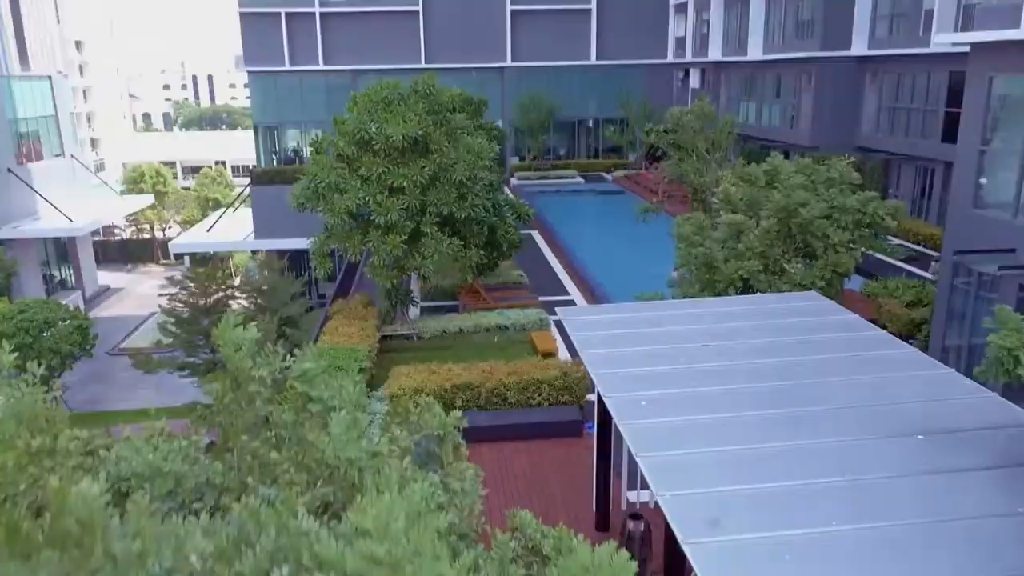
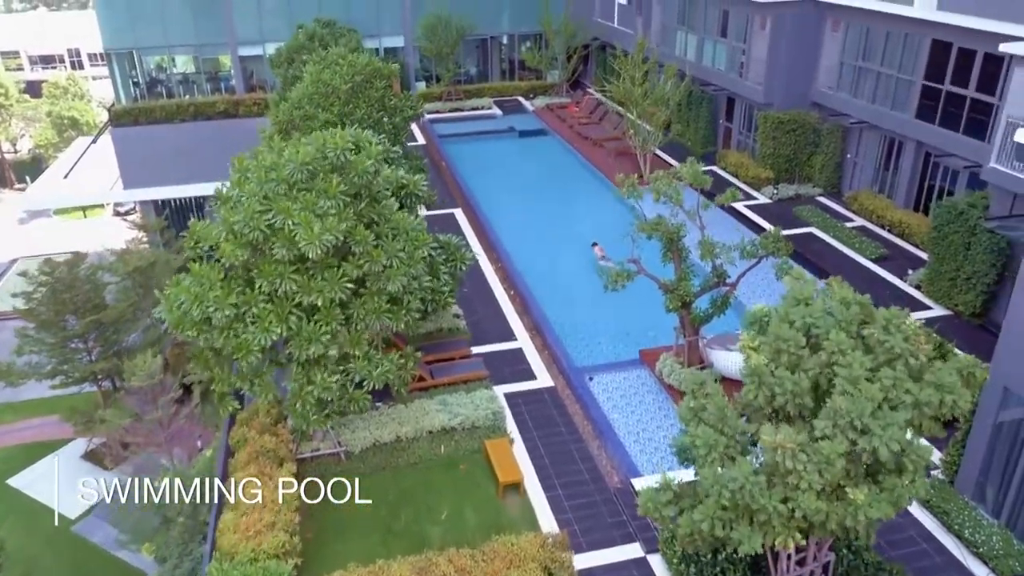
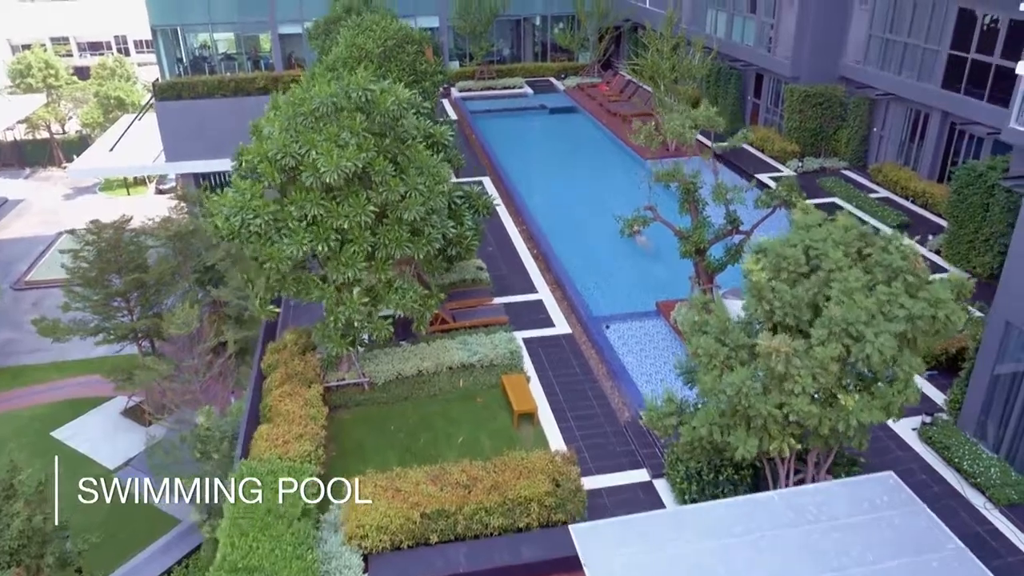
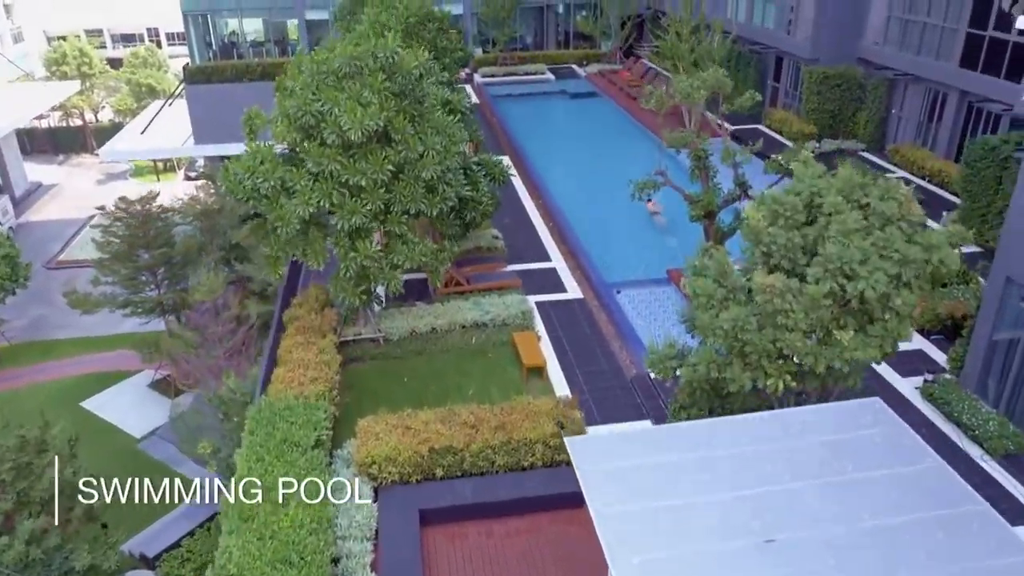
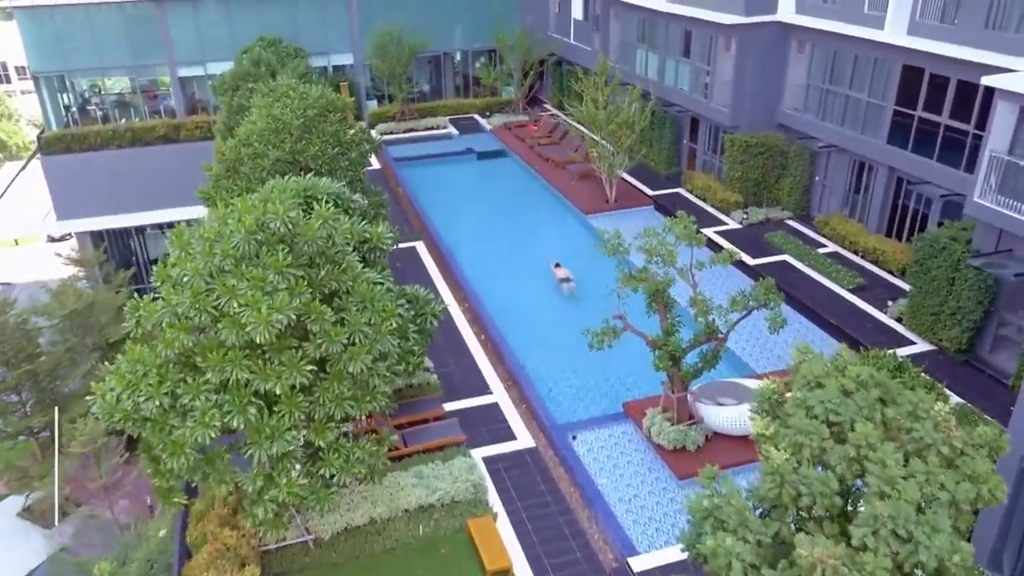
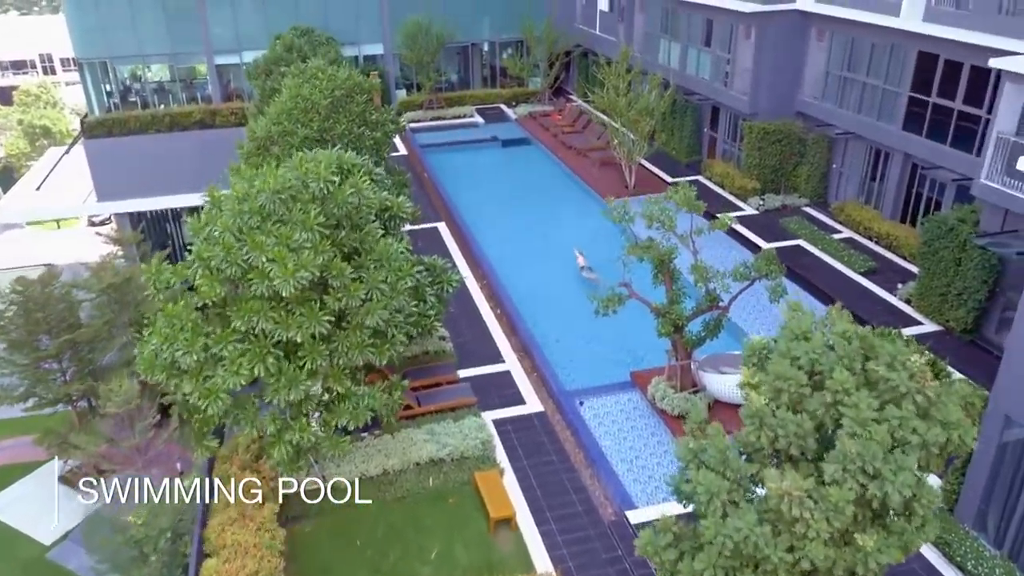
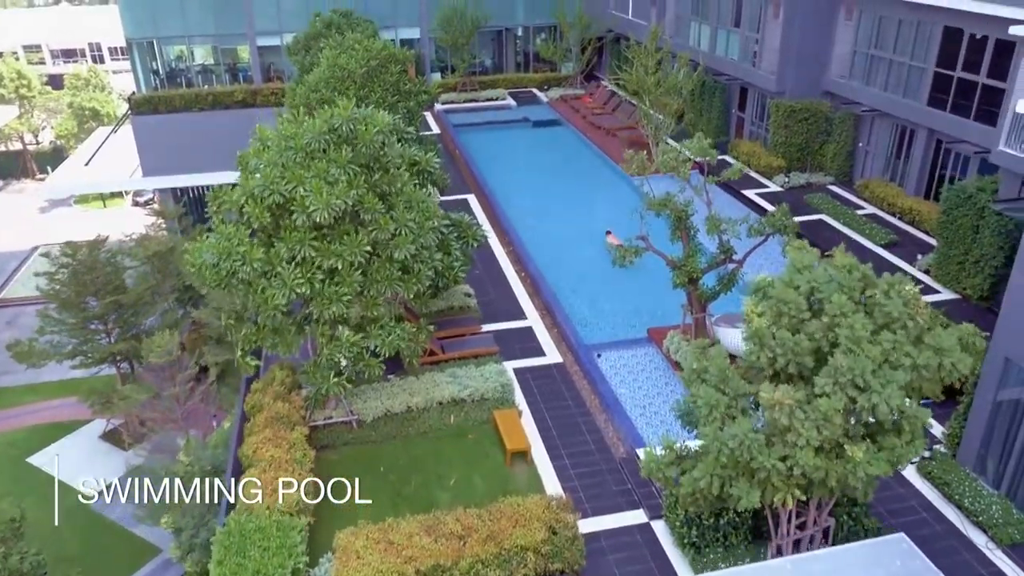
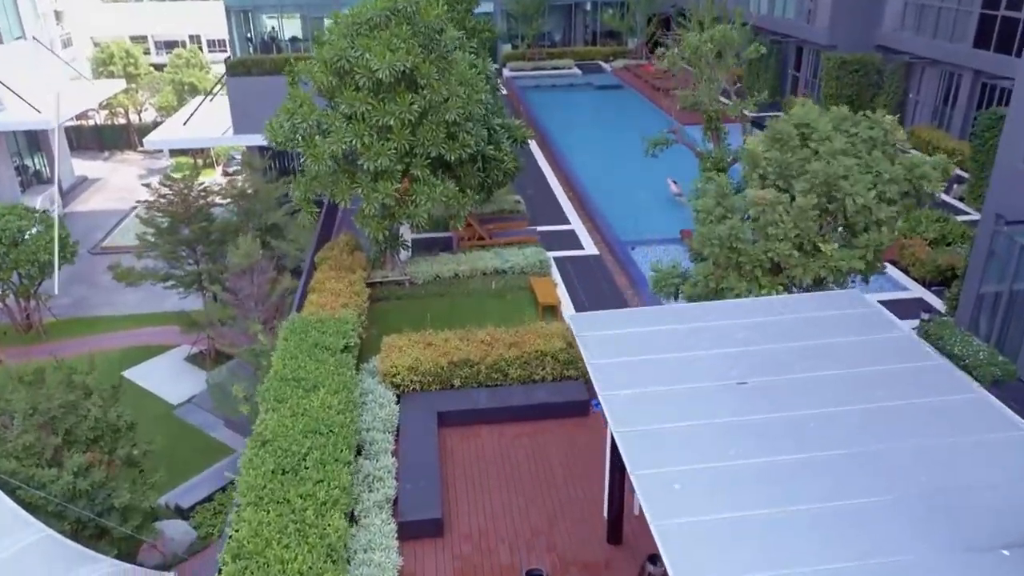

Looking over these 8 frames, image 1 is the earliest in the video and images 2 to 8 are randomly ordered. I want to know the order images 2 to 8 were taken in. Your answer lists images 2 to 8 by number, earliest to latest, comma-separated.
8, 4, 3, 7, 2, 6, 5
